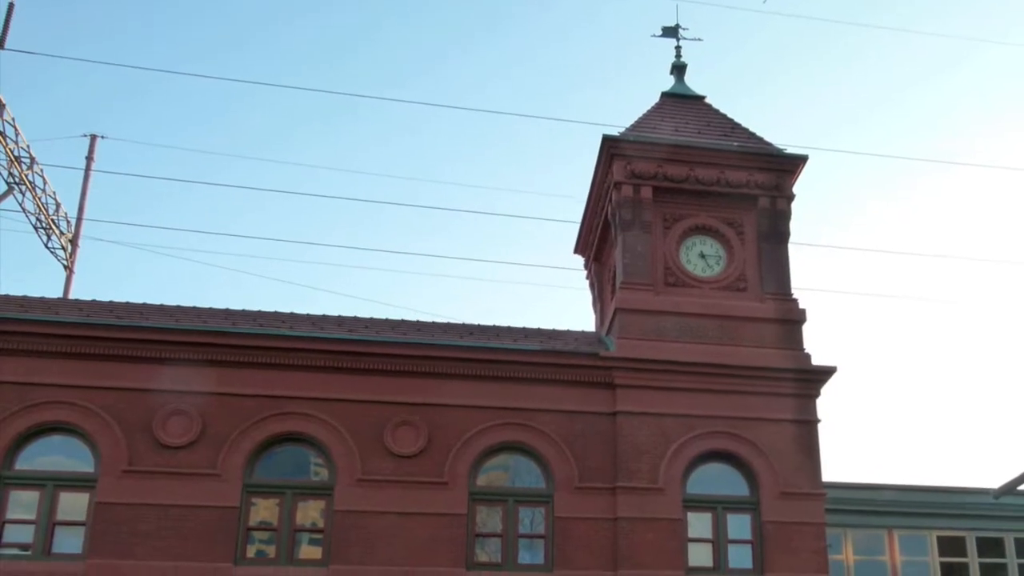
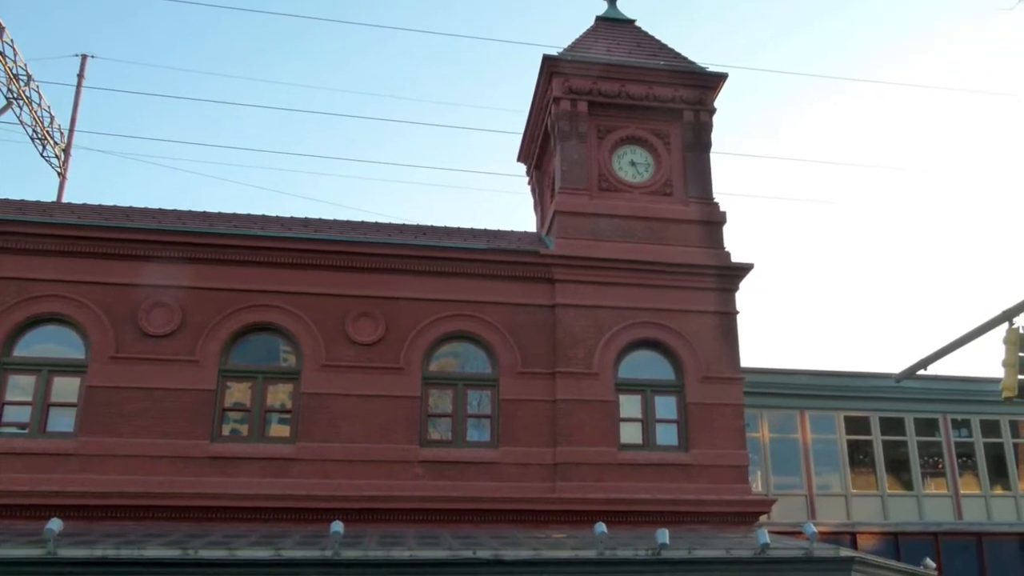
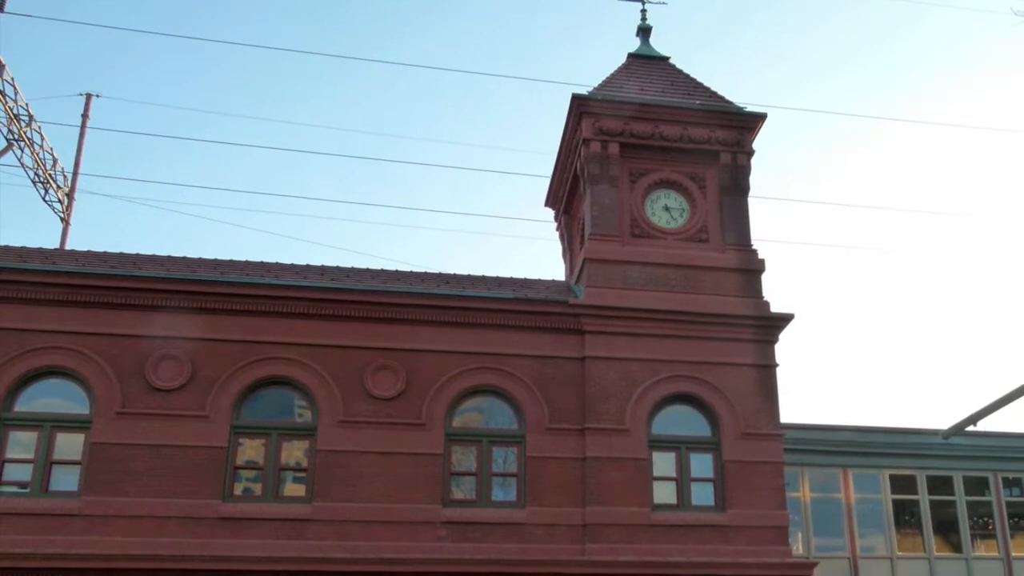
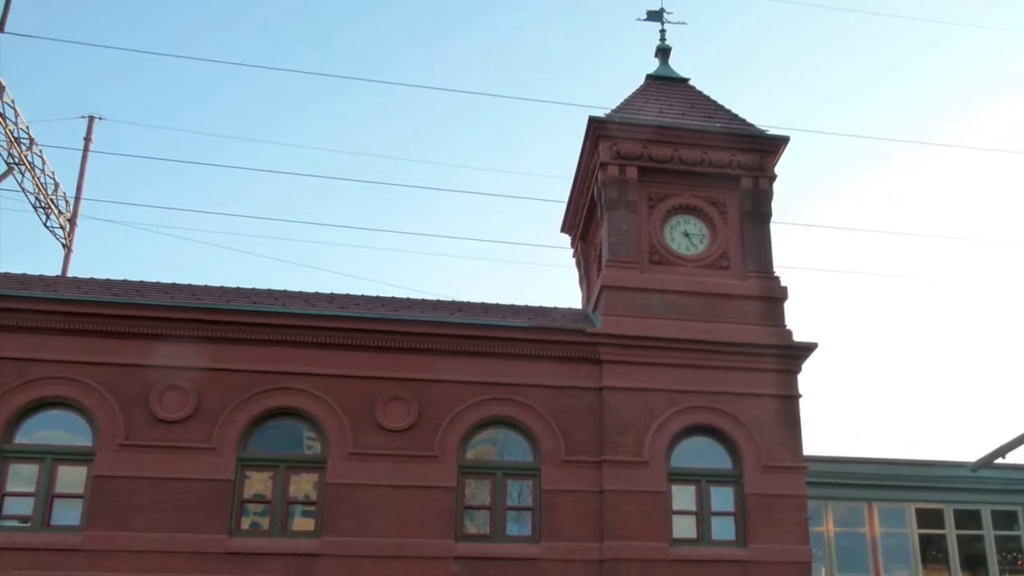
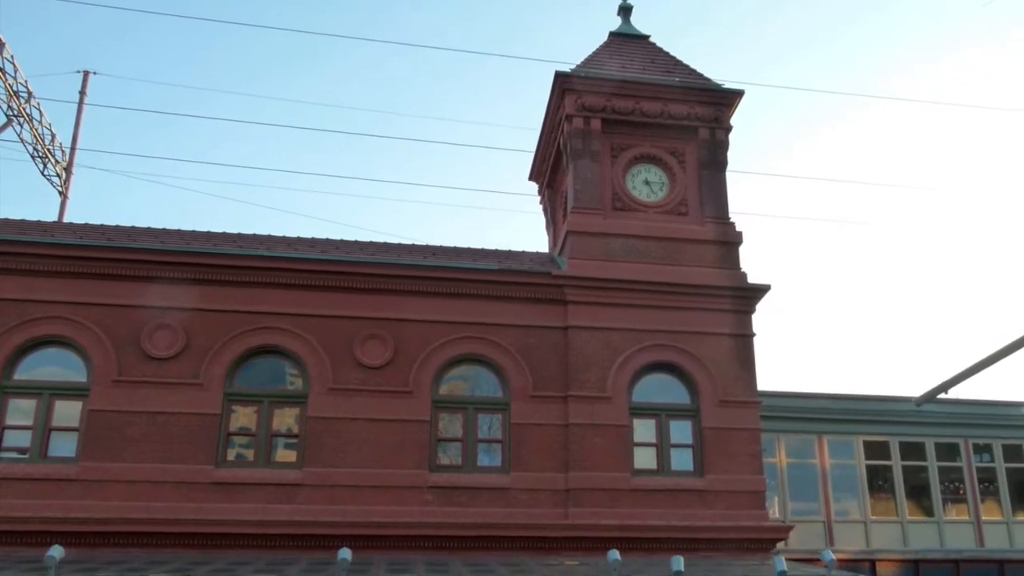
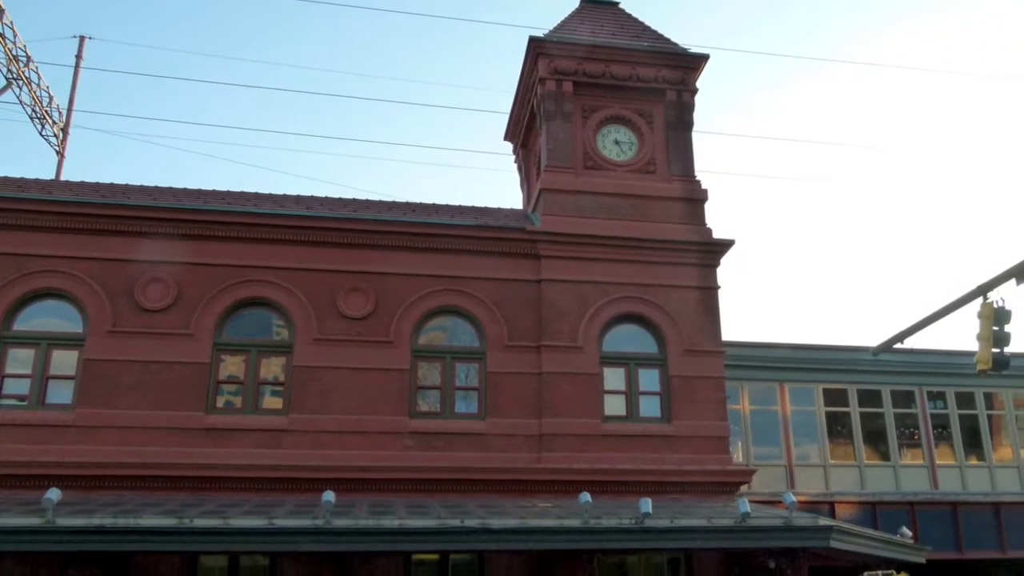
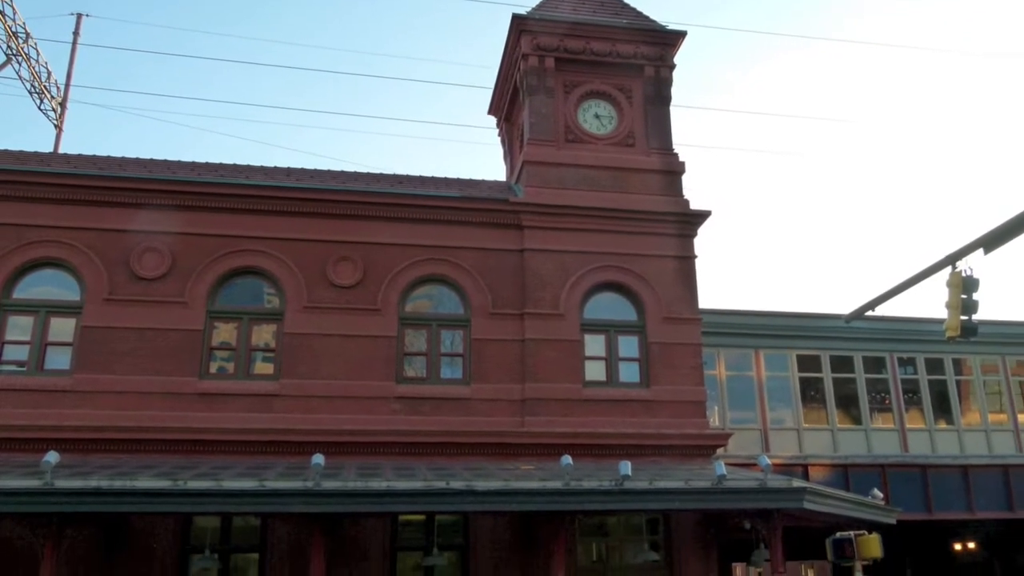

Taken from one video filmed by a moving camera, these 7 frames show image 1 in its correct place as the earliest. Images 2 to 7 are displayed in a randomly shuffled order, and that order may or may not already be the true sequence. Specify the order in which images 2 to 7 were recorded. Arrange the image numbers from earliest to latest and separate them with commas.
4, 3, 5, 2, 6, 7
